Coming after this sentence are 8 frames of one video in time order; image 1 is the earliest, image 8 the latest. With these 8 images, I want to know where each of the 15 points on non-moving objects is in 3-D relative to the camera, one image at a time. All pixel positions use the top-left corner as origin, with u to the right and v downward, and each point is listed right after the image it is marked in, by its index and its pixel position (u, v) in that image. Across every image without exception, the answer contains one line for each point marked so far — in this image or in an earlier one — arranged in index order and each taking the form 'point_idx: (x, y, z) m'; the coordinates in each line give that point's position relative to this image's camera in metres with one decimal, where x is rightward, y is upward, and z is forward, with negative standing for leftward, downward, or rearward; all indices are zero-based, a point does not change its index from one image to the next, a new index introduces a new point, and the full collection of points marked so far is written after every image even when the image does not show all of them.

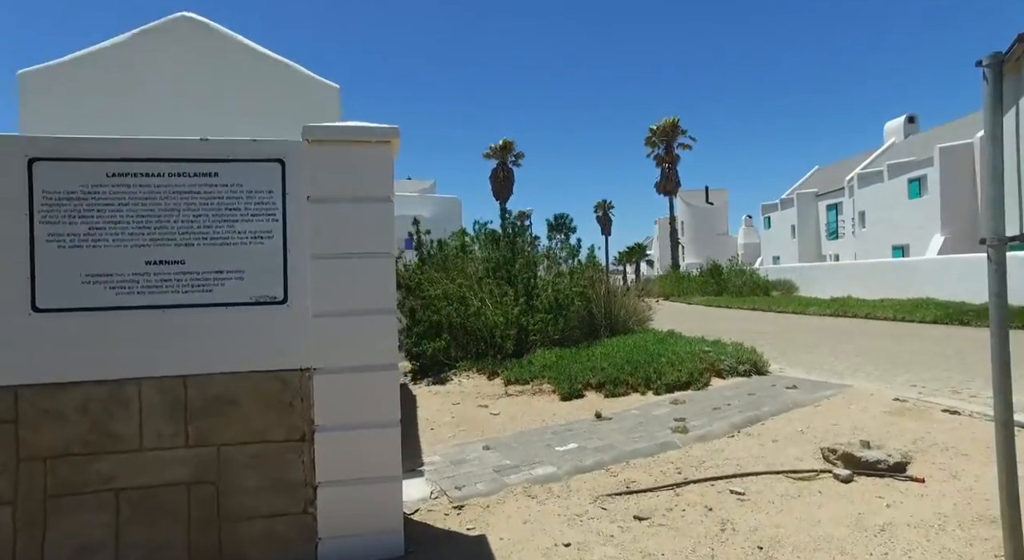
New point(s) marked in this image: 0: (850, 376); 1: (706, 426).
0: (+4.7, -1.4, +8.0) m
1: (+2.1, -1.6, +6.4) m
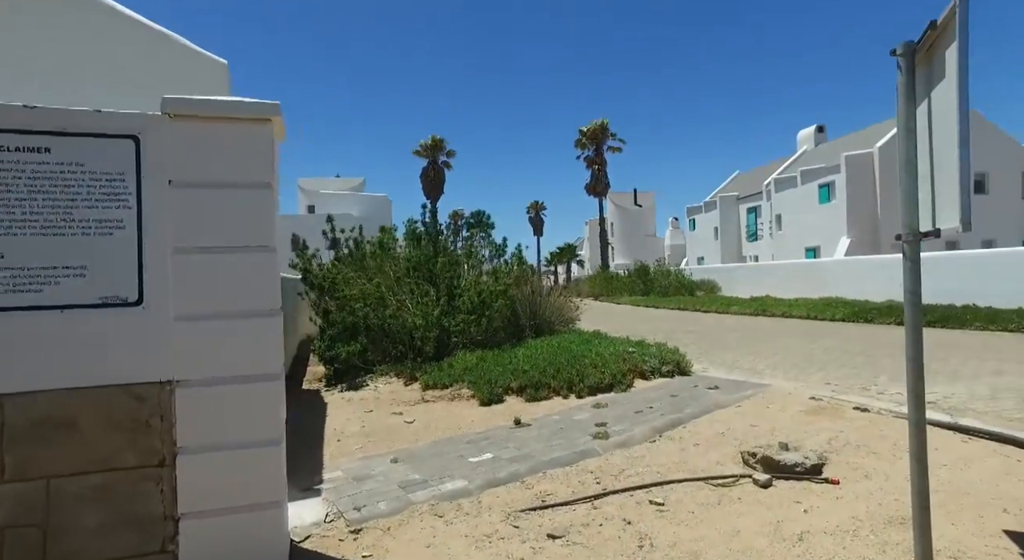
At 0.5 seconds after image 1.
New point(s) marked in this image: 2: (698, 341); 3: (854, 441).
0: (+3.6, -1.3, +8.0) m
1: (+1.2, -1.6, +6.1) m
2: (+4.2, -1.4, +12.8) m
3: (+3.1, -1.5, +5.2) m
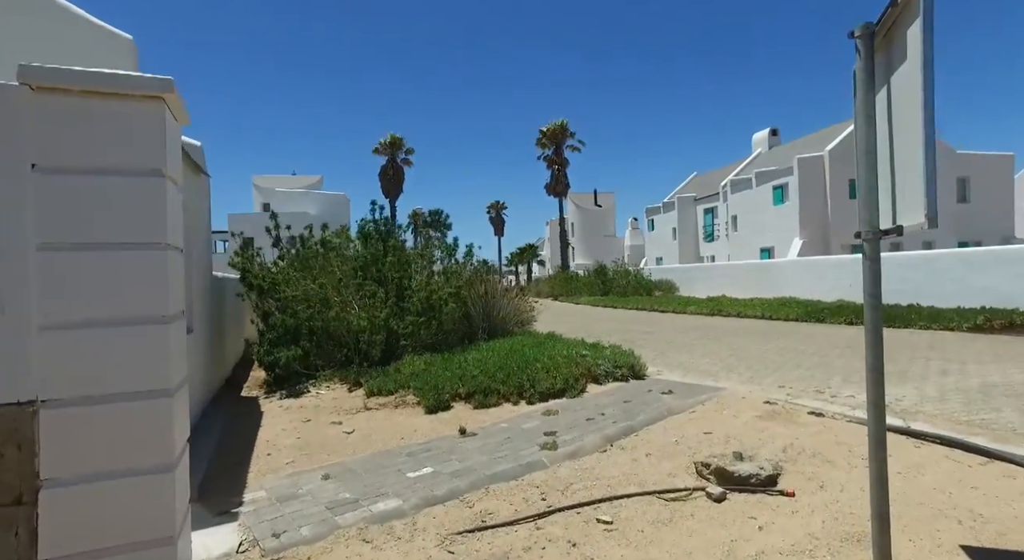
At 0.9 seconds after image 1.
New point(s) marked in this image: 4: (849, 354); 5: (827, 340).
0: (+2.9, -1.3, +7.9) m
1: (+0.7, -1.6, +5.8) m
2: (+3.1, -1.4, +12.7) m
3: (+2.6, -1.5, +5.0) m
4: (+5.2, -1.2, +8.9) m
5: (+6.0, -1.2, +10.9) m
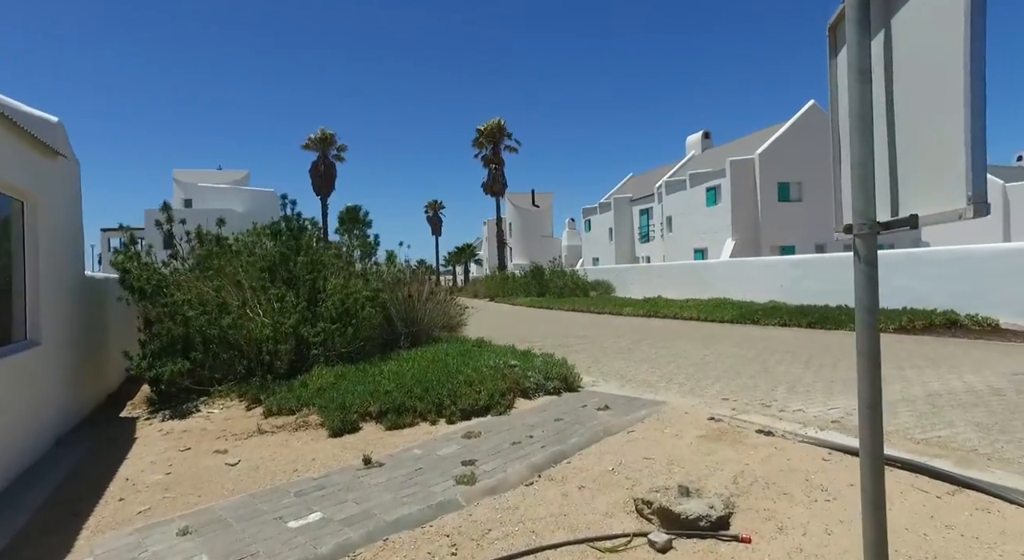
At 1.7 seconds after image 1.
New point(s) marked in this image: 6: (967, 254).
0: (+1.9, -1.4, +7.3) m
1: (-0.1, -1.7, +5.0) m
2: (+1.6, -1.4, +12.1) m
3: (+1.9, -1.5, +4.3) m
4: (+4.1, -1.2, +8.5) m
5: (+4.7, -1.2, +10.6) m
6: (+11.4, +0.6, +14.3) m
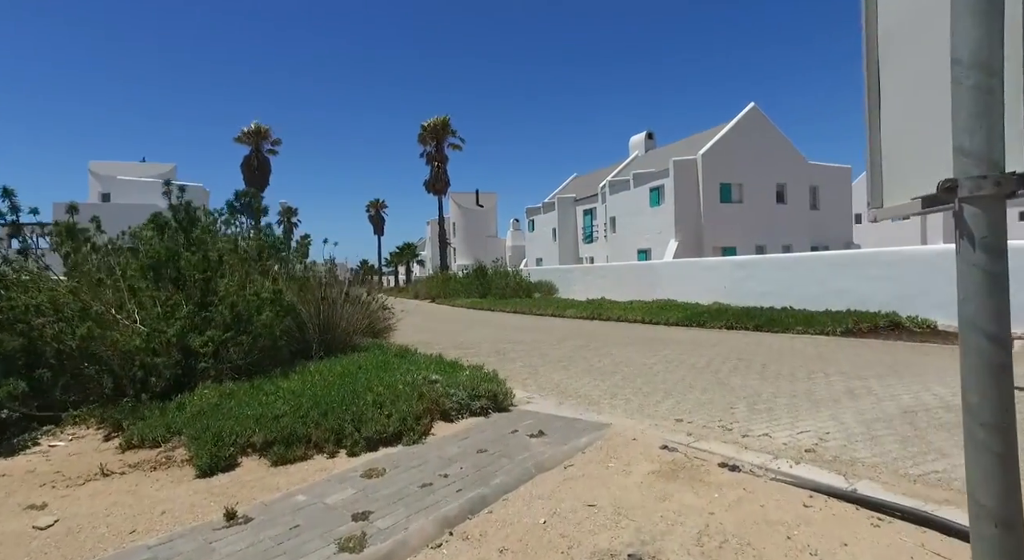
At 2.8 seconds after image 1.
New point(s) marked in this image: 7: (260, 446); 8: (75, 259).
0: (+1.0, -1.4, +6.3) m
1: (-0.8, -1.7, +3.8) m
2: (+0.3, -1.4, +11.0) m
3: (+1.3, -1.5, +3.4) m
4: (+3.1, -1.2, +7.7) m
5: (+3.5, -1.2, +9.9) m
6: (+9.8, +0.6, +14.2) m
7: (-2.4, -1.6, +5.6) m
8: (-6.3, +0.3, +8.3) m
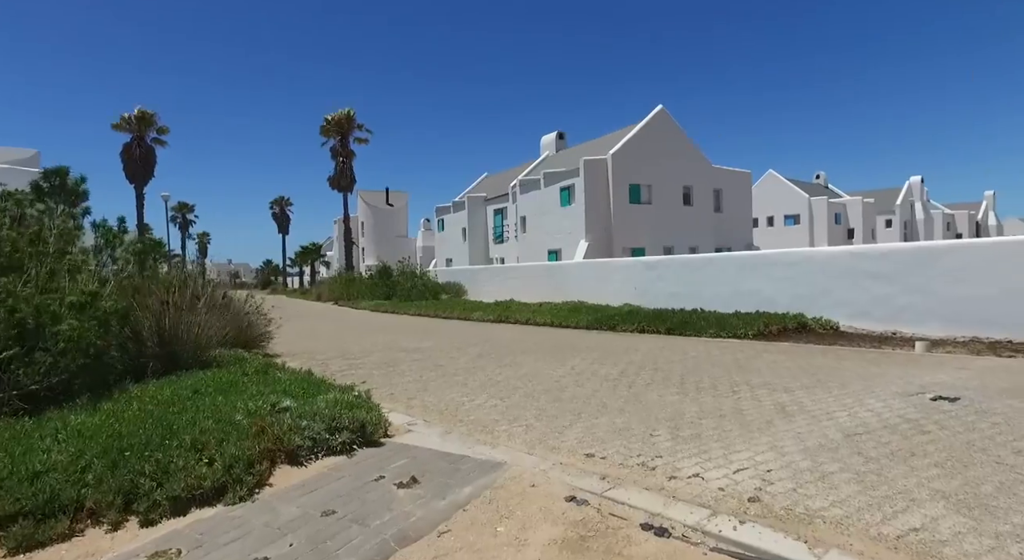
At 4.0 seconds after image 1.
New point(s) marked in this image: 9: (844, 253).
0: (-0.1, -1.4, +5.1) m
1: (-1.5, -1.7, +2.4) m
2: (-1.5, -1.4, +9.7) m
3: (+0.6, -1.5, +2.2) m
4: (+1.8, -1.2, +6.8) m
5: (+1.8, -1.2, +9.0) m
6: (+7.4, +0.6, +14.2) m
7: (-3.4, -1.6, +3.9) m
8: (-7.7, +0.3, +6.0) m
9: (+7.9, +0.6, +13.6) m
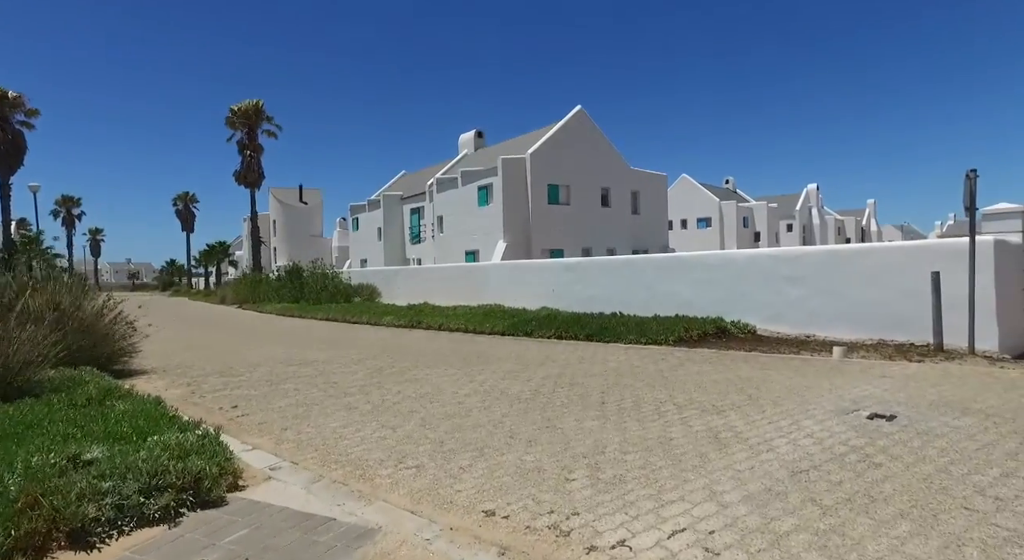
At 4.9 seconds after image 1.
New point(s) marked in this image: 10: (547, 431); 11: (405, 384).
0: (-0.9, -1.5, +4.0) m
1: (-1.9, -1.7, +1.2) m
2: (-2.9, -1.5, +8.4) m
3: (+0.2, -1.6, +1.3) m
4: (+0.7, -1.3, +6.0) m
5: (+0.4, -1.3, +8.2) m
6: (+5.3, +0.5, +14.1) m
7: (-4.0, -1.7, +2.4) m
8: (-8.5, +0.2, +3.9) m
9: (+5.8, +0.6, +13.5) m
10: (+0.3, -1.3, +5.2) m
11: (-1.5, -1.4, +7.9) m
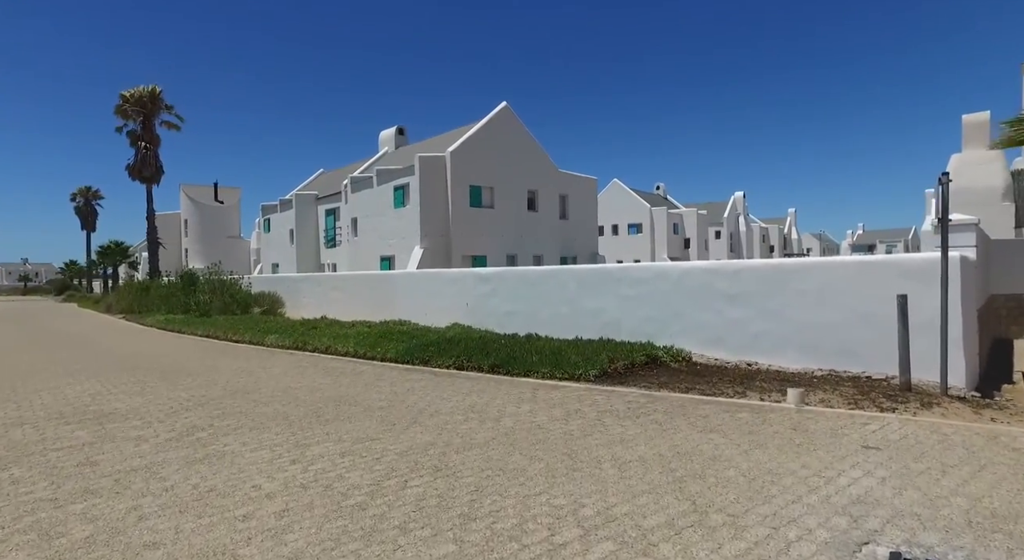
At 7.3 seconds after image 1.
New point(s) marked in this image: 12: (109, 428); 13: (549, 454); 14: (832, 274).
0: (-1.9, -1.7, +1.5) m
1: (-2.6, -2.0, -1.5) m
2: (-4.4, -1.8, +5.6) m
3: (-0.6, -1.8, -1.1) m
4: (-0.6, -1.6, +3.6) m
5: (-1.1, -1.6, +5.8) m
6: (+3.1, +0.2, +12.2) m
7: (-4.9, -1.9, -0.5) m
8: (-9.5, 0.0, +0.6) m
9: (+3.7, +0.2, +11.6) m
10: (-0.8, -1.6, +2.8) m
11: (-2.9, -1.7, +5.3) m
12: (-4.8, -1.8, +6.8) m
13: (+0.4, -1.6, +5.4) m
14: (+5.4, +0.1, +9.8) m
